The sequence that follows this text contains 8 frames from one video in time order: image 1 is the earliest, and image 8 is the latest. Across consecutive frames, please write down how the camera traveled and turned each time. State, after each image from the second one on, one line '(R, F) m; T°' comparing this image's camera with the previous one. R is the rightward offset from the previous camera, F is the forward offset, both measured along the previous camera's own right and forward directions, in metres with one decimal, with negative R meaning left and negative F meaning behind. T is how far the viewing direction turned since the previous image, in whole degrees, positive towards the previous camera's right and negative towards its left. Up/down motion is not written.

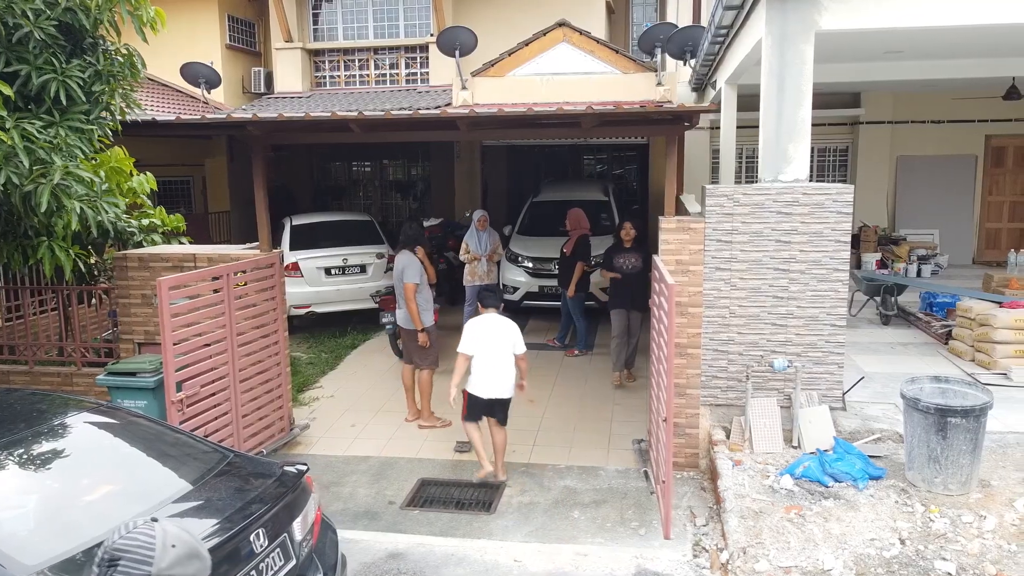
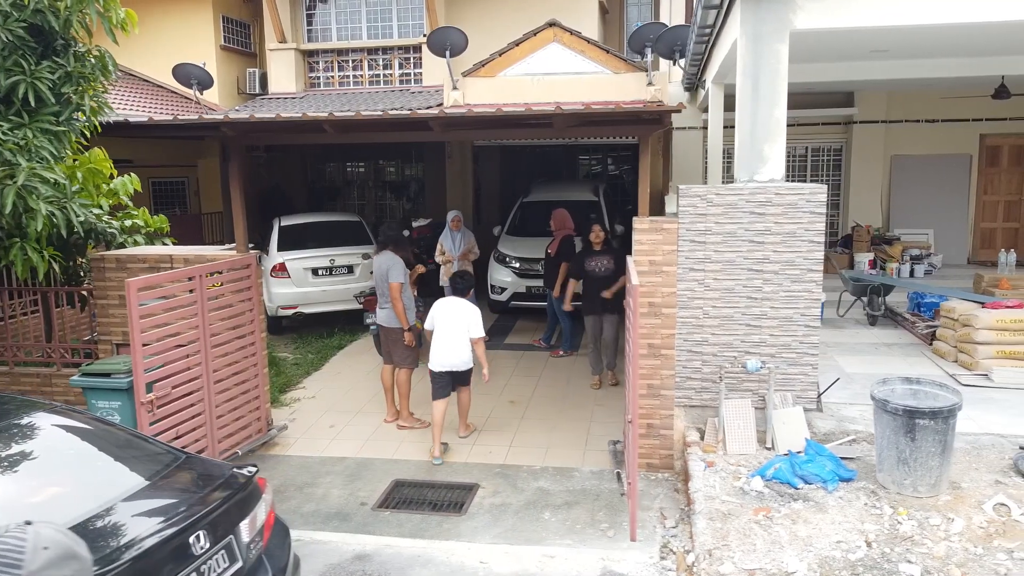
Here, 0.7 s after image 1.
(+0.2, 0.0) m; 0°
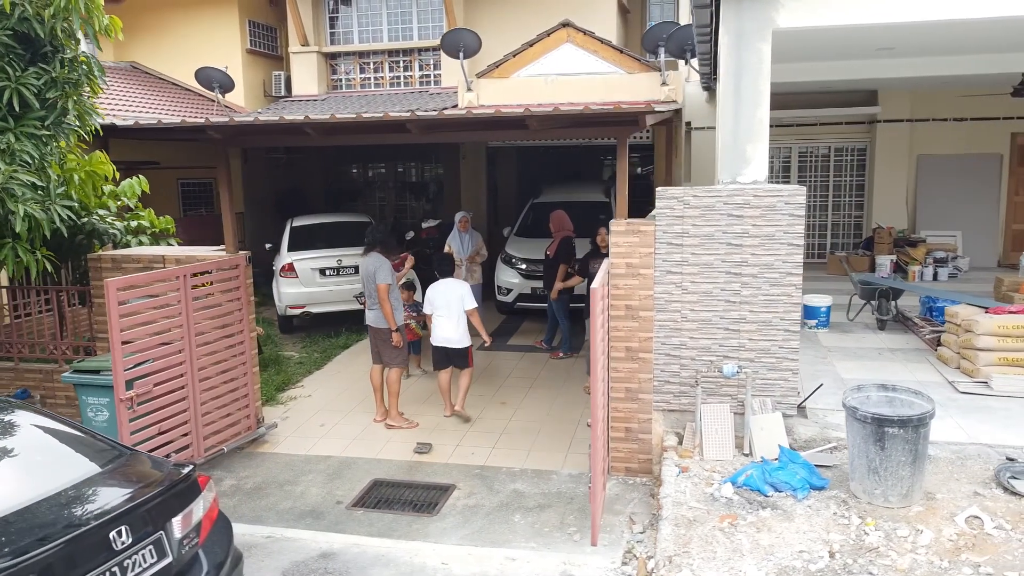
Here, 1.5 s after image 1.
(+0.4, 0.0) m; -3°
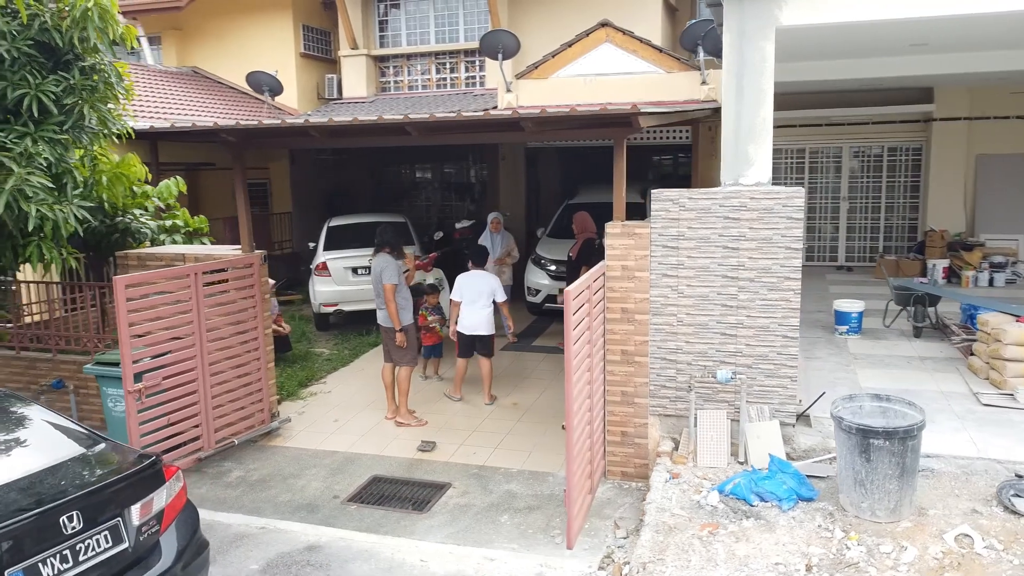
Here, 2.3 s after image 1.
(+0.5, 0.0) m; -5°
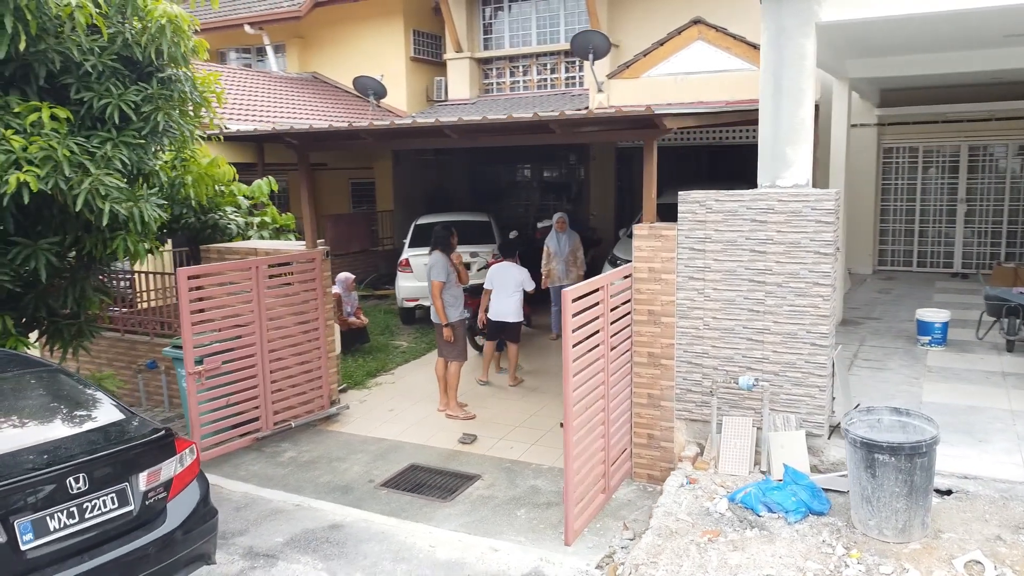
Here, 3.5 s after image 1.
(+0.7, -0.1) m; -10°
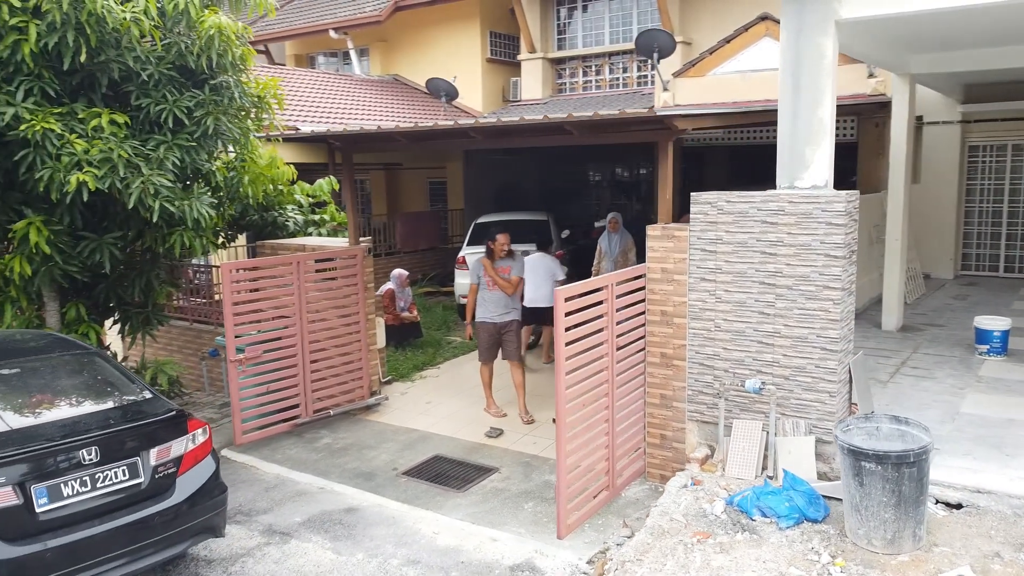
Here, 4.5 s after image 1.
(+0.6, -0.1) m; -7°
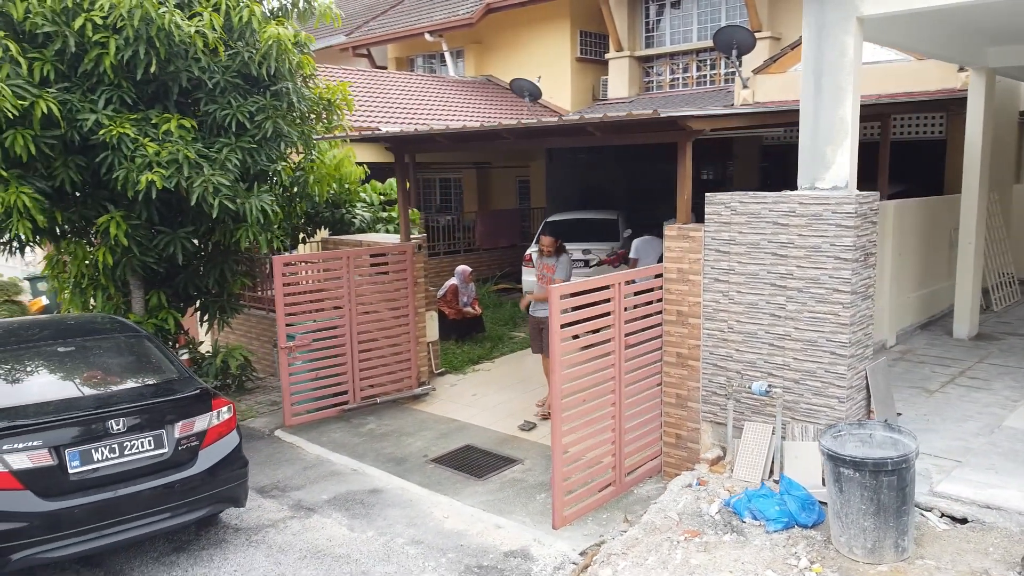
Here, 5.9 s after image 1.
(+0.7, -0.1) m; -8°
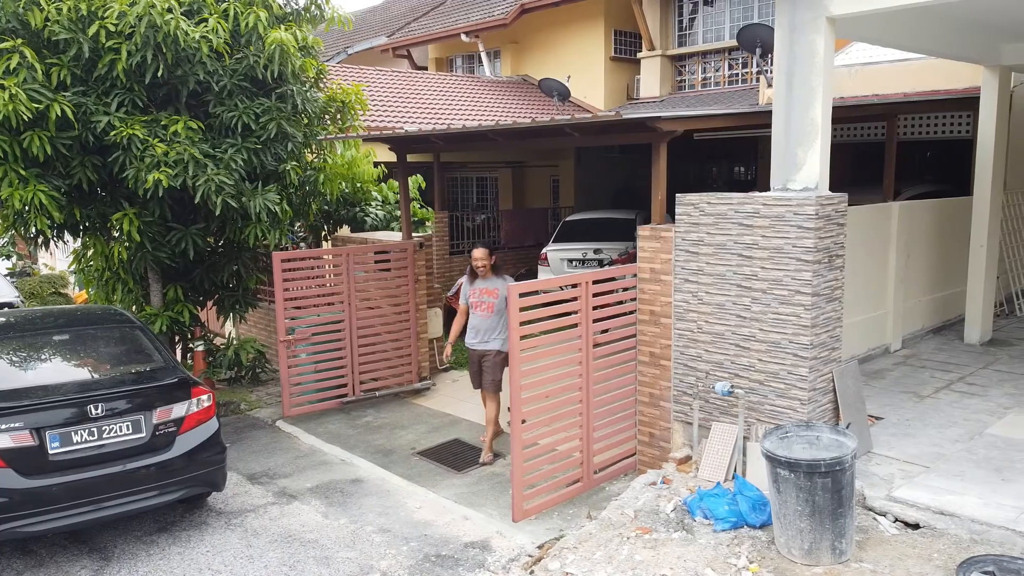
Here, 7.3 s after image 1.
(+0.5, -0.1) m; -4°
